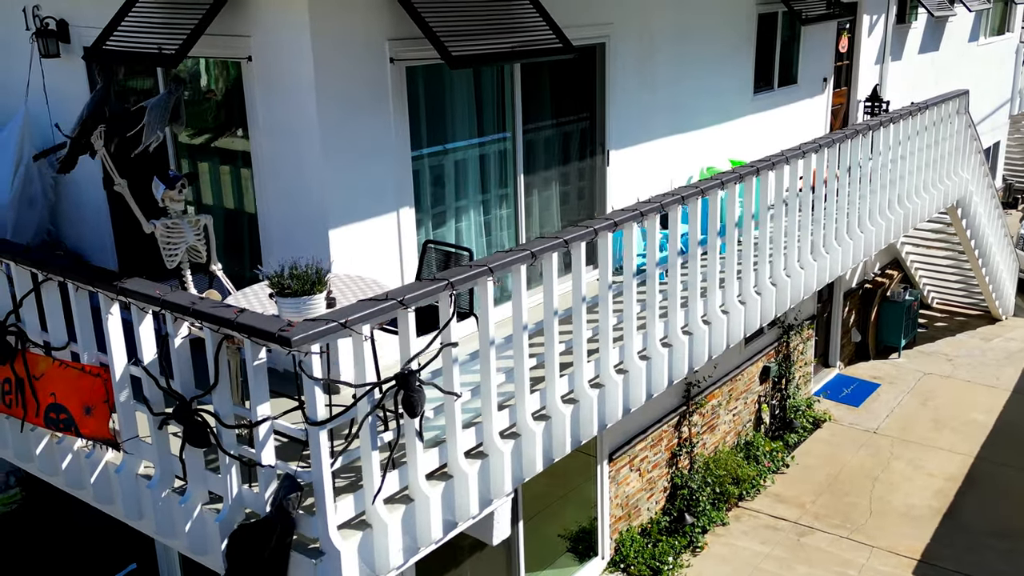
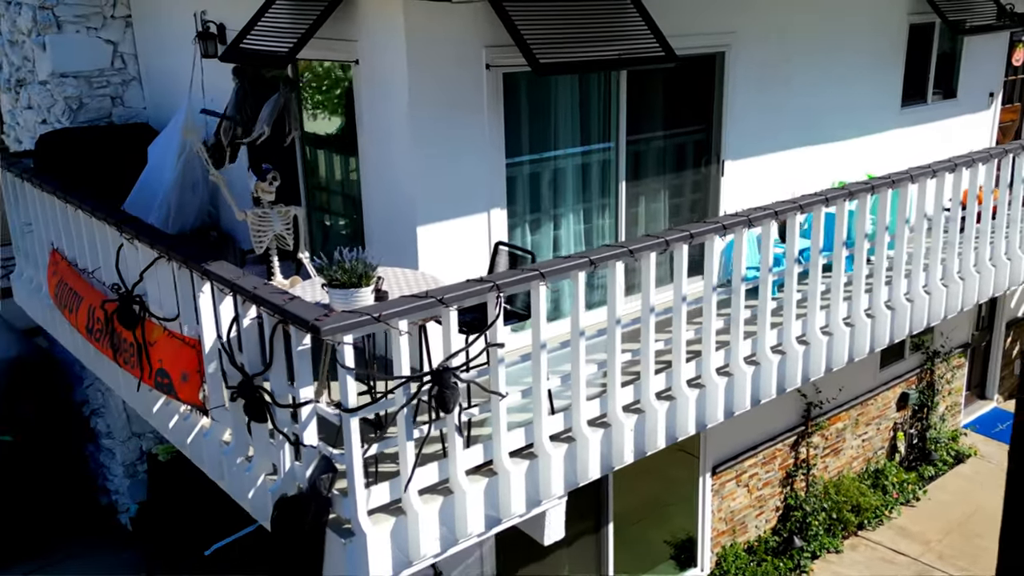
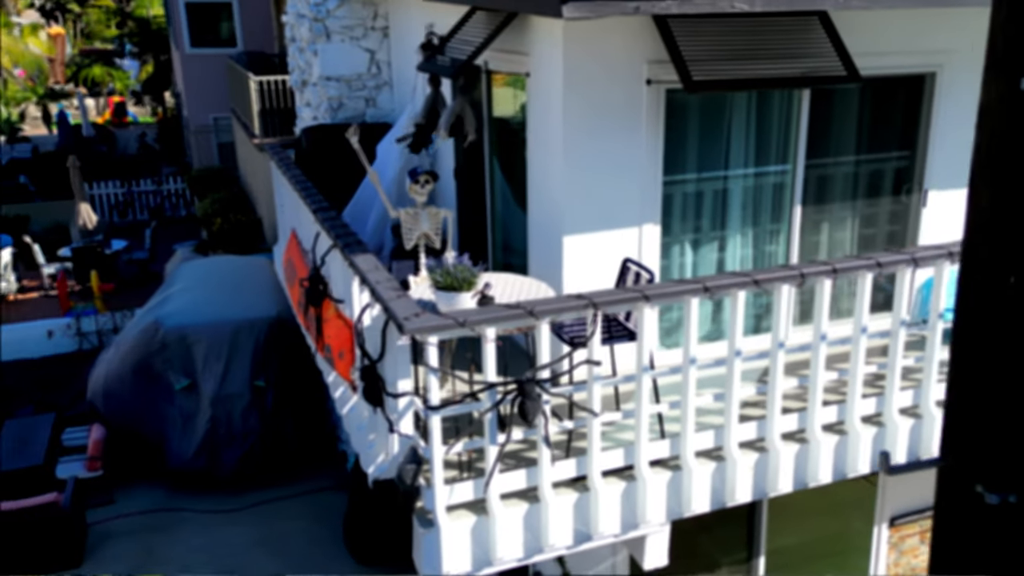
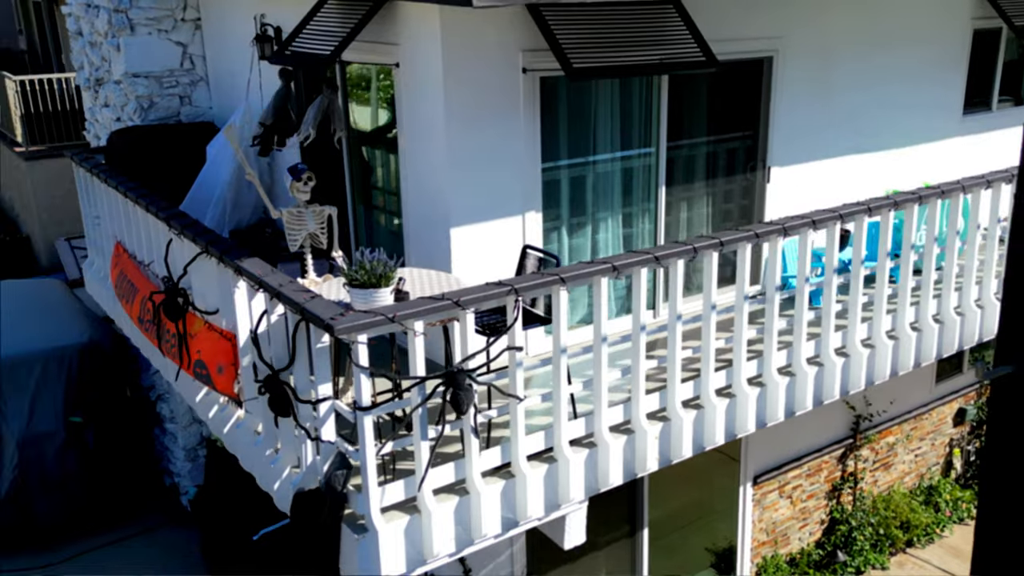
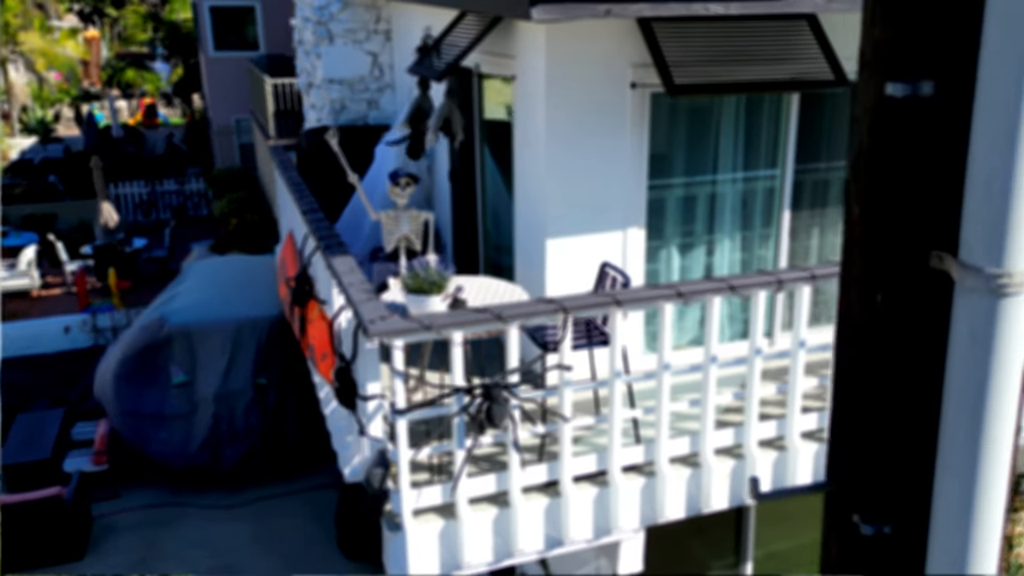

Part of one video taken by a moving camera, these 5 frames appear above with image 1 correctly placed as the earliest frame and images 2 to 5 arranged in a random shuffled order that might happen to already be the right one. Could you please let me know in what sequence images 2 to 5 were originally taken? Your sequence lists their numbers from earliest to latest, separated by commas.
2, 4, 3, 5
